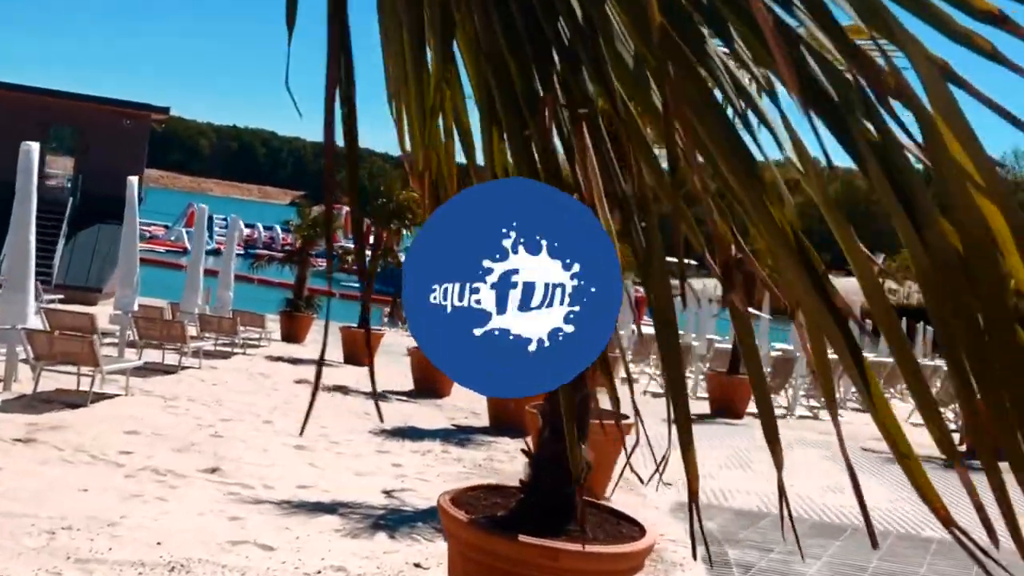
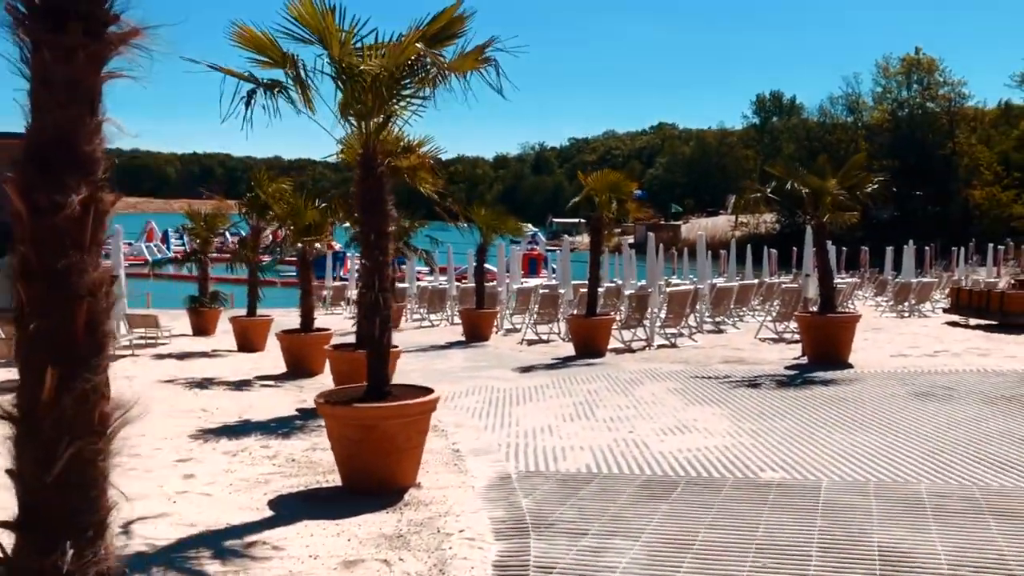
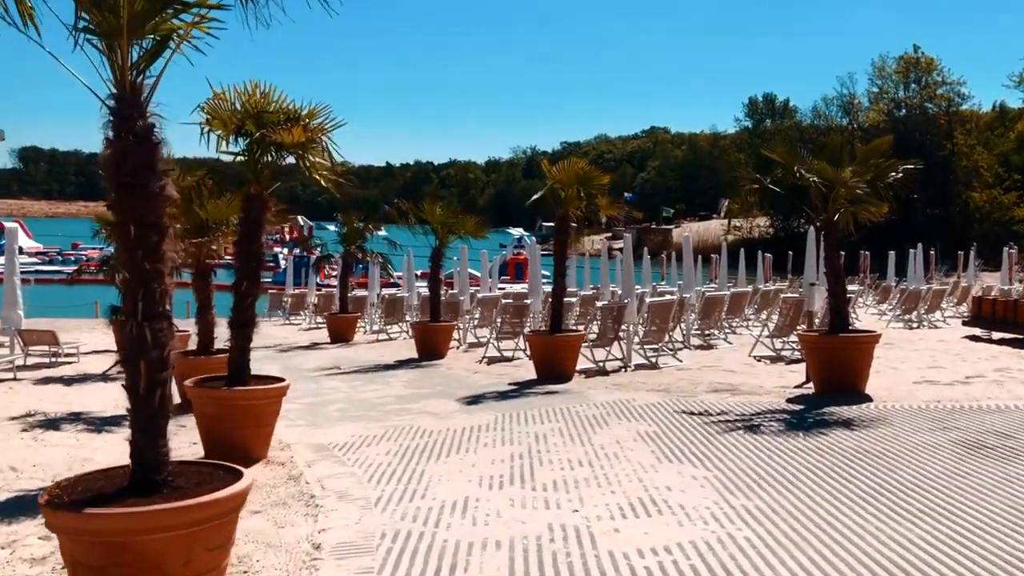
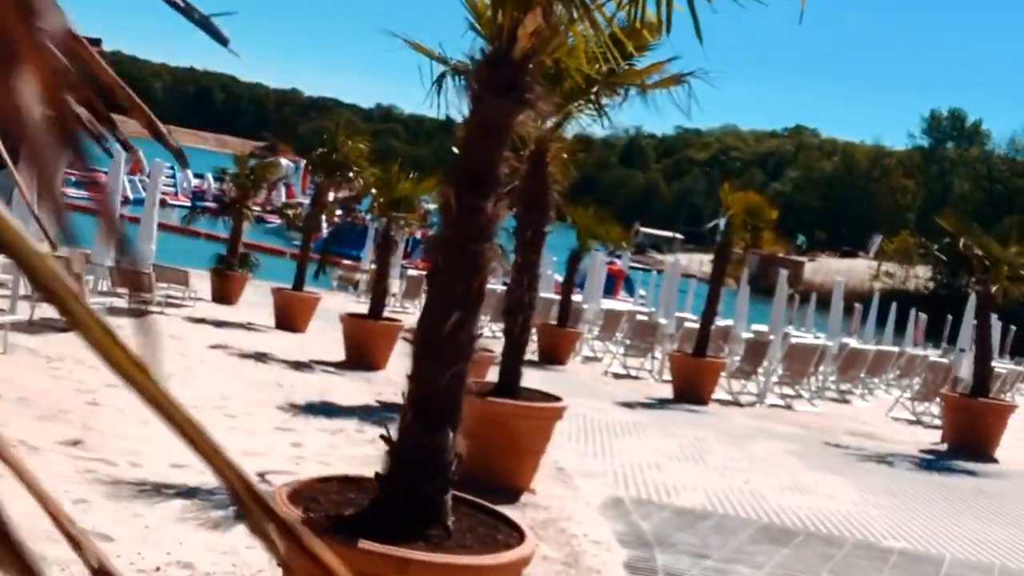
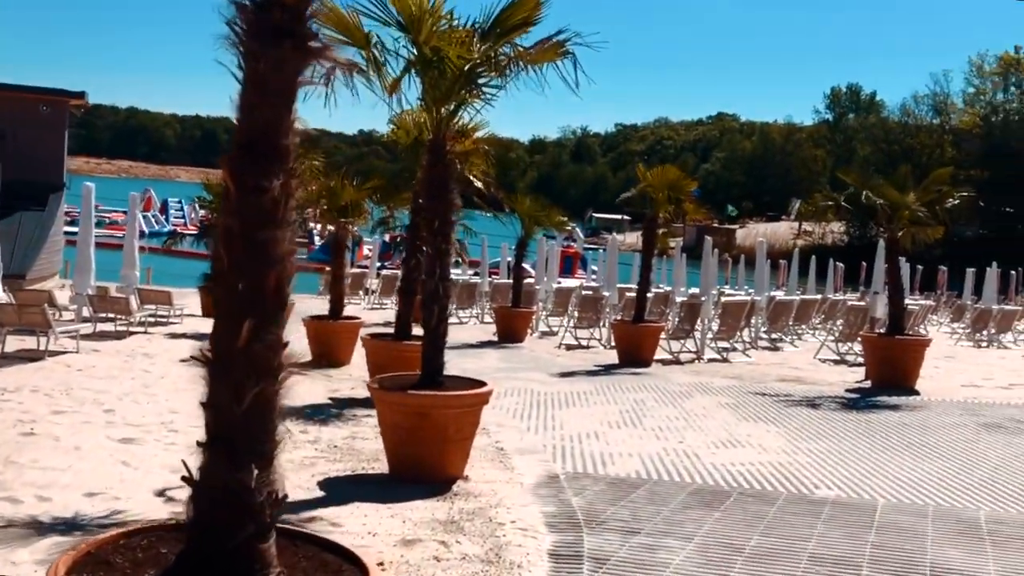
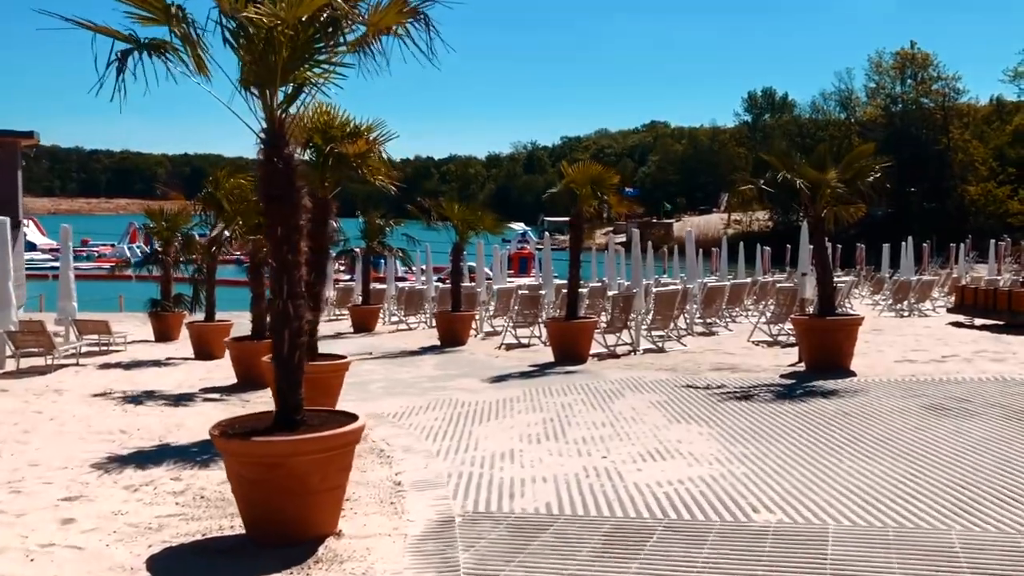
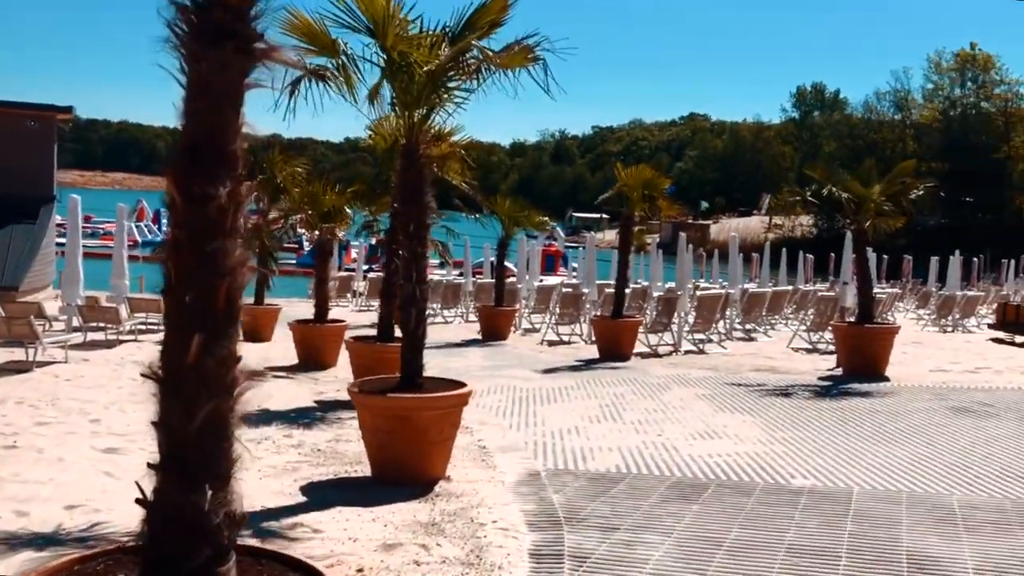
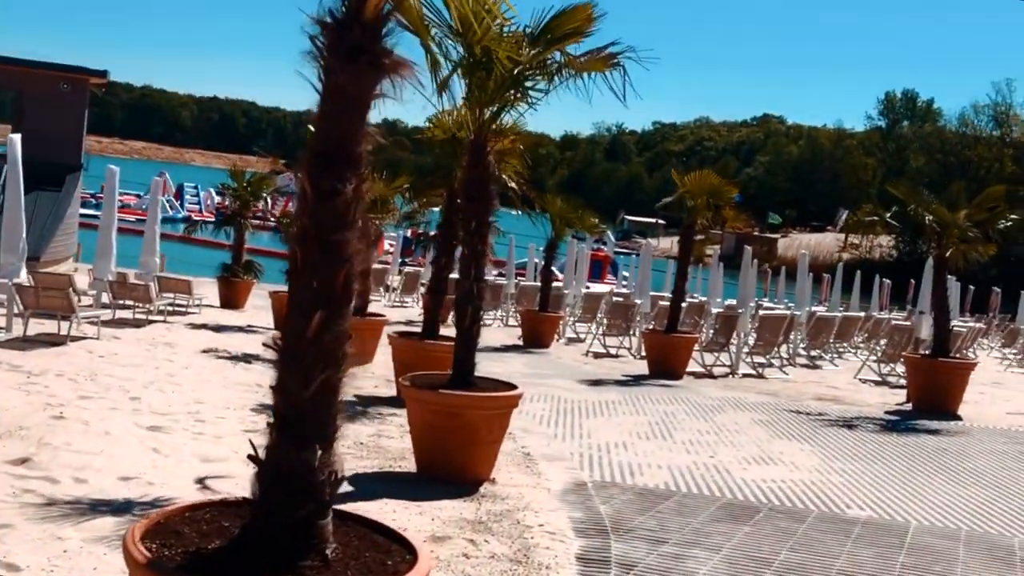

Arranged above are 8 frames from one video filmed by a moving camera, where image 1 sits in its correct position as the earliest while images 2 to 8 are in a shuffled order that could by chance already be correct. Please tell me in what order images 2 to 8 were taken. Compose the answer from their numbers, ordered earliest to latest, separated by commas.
4, 8, 5, 7, 2, 6, 3
